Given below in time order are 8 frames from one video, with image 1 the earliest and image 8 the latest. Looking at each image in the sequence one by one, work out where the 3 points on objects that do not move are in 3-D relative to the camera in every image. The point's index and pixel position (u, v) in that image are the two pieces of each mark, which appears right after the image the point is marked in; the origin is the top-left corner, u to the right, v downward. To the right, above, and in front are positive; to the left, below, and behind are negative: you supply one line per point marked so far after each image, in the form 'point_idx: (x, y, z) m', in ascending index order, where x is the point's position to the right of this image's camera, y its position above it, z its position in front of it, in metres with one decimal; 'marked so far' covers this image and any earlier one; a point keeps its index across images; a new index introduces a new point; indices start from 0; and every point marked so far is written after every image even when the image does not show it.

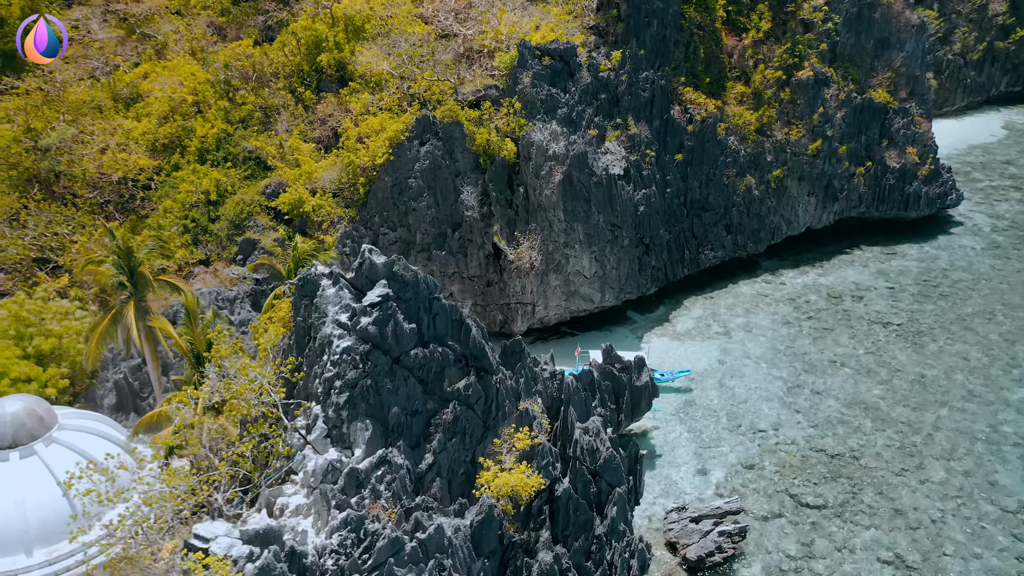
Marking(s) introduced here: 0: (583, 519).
0: (+2.0, -6.6, +20.2) m
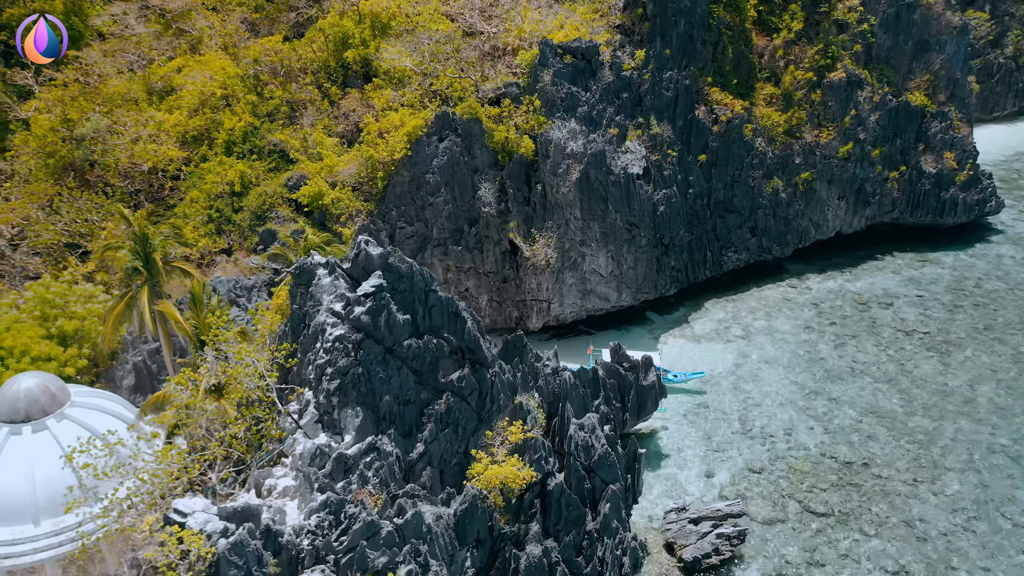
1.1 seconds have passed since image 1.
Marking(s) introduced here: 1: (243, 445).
0: (+1.8, -6.5, +20.3) m
1: (-6.8, -3.9, +17.3) m
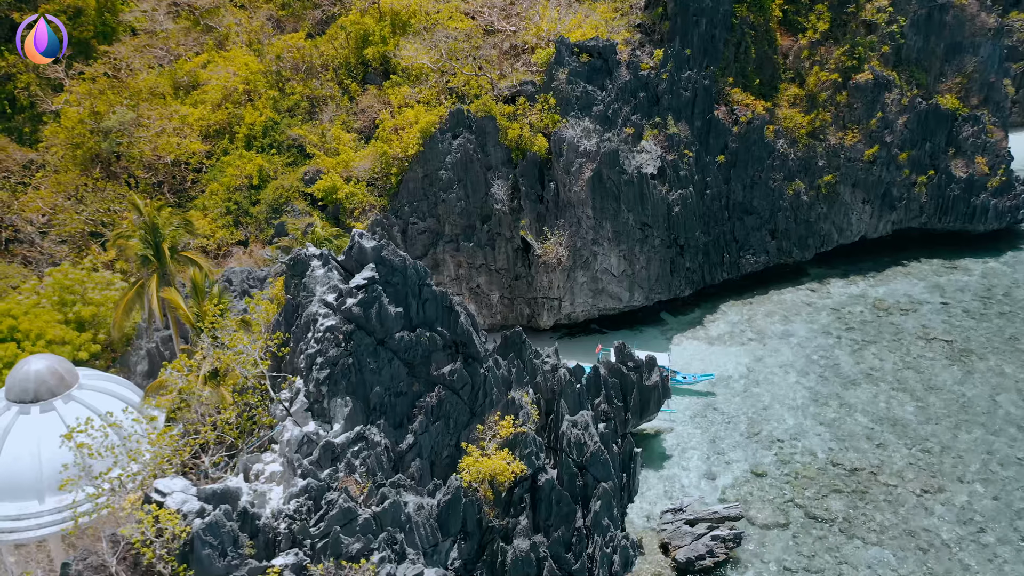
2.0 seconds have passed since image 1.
0: (+1.5, -6.4, +20.4) m
1: (-7.1, -3.6, +17.8) m
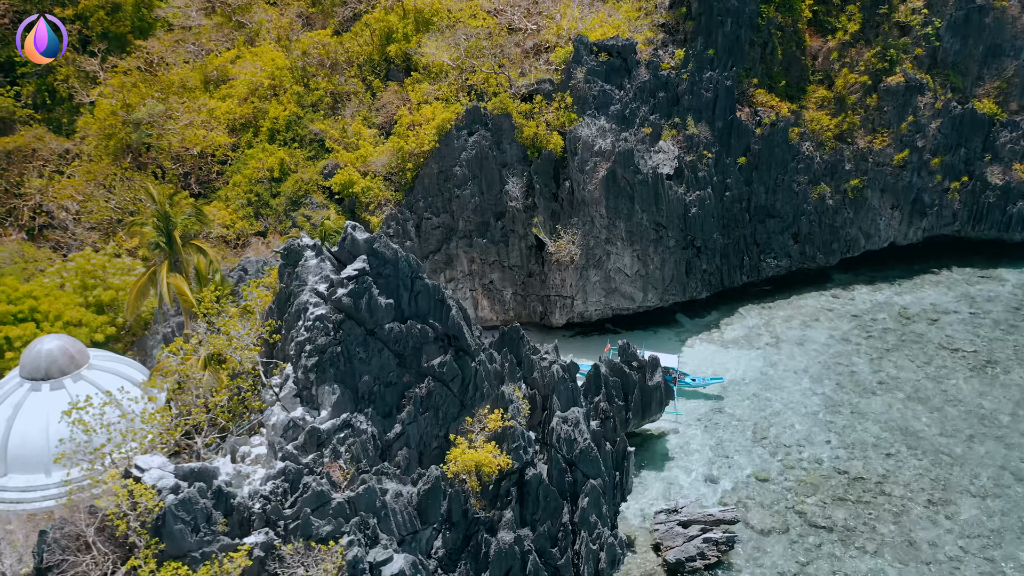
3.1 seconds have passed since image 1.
0: (+1.2, -6.3, +20.5) m
1: (-7.5, -3.3, +18.4) m
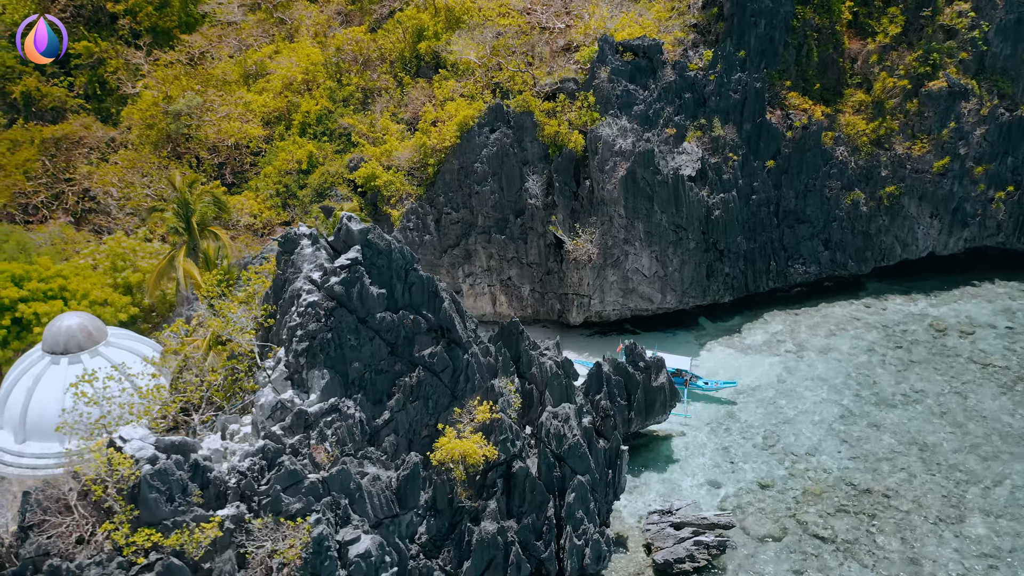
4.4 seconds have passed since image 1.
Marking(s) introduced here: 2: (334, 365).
0: (+0.8, -6.2, +20.8) m
1: (-7.9, -2.9, +19.2) m
2: (-4.9, -2.1, +19.2) m
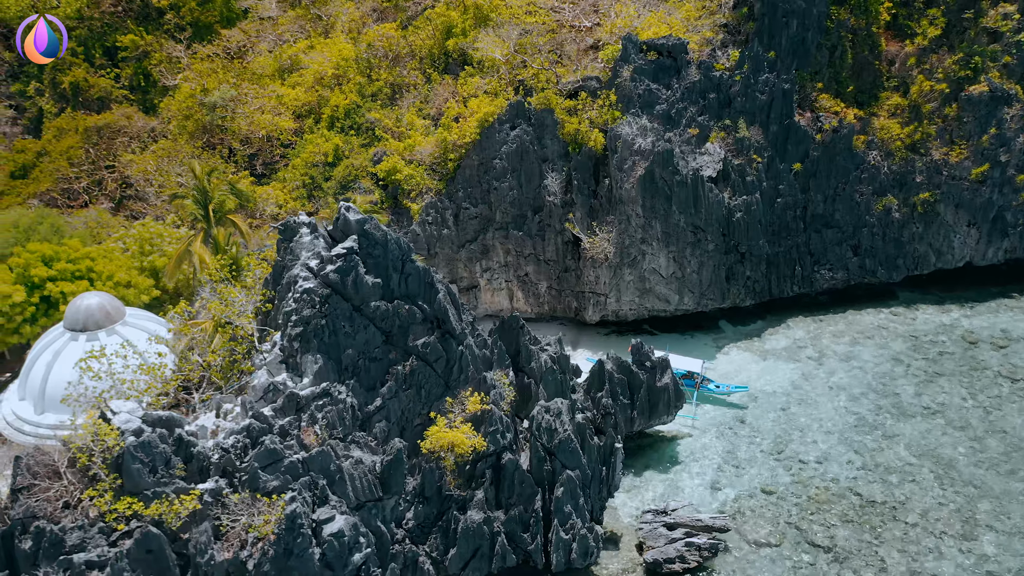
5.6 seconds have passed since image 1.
0: (+0.4, -6.1, +21.0) m
1: (-8.2, -2.4, +19.9) m
2: (-5.1, -1.8, +19.8) m
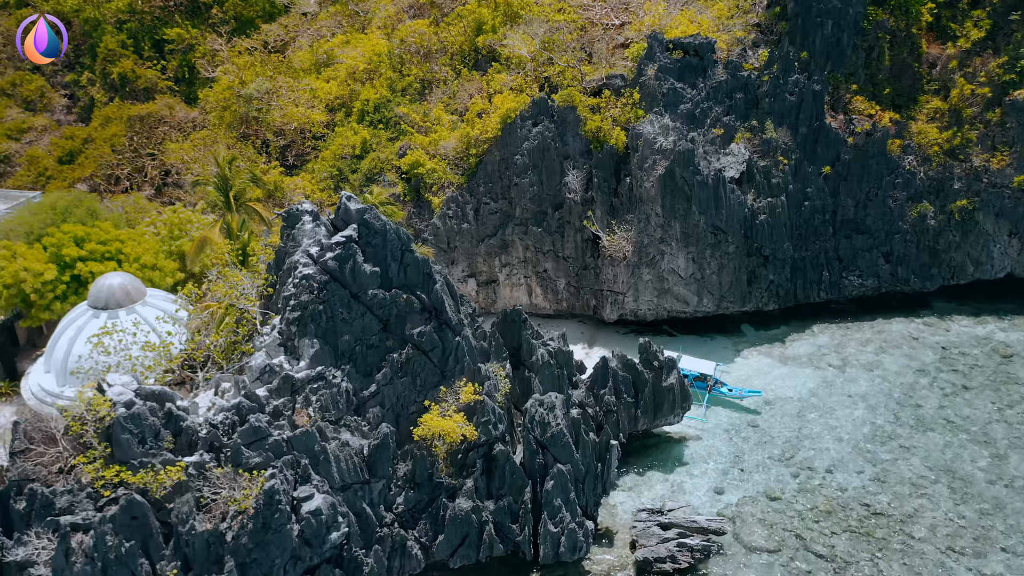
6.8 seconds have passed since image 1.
0: (+0.1, -5.9, +21.3) m
1: (-8.4, -1.9, +20.7) m
2: (-5.3, -1.4, +20.4) m
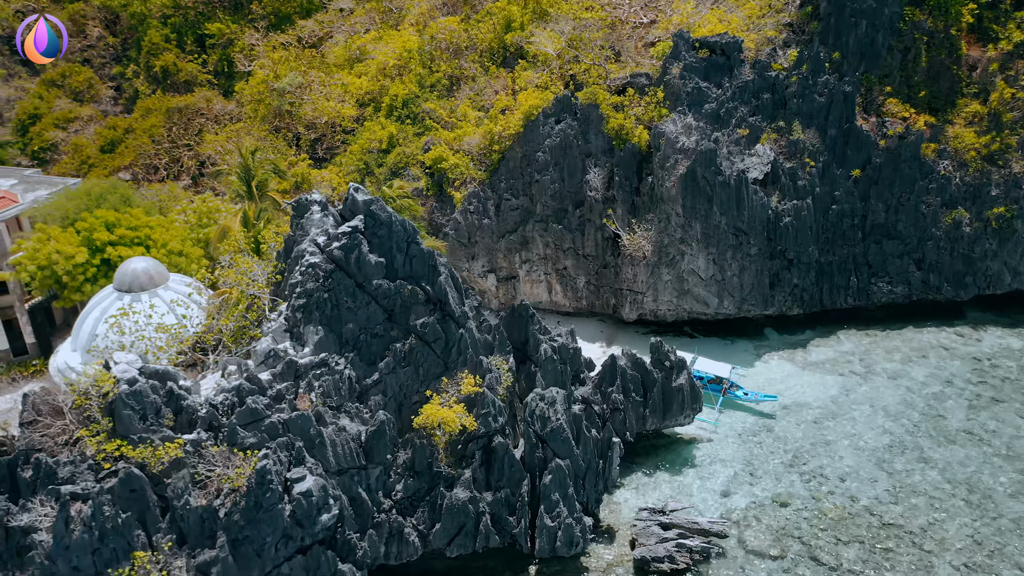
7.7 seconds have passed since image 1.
0: (+0.1, -5.7, +21.5) m
1: (-8.4, -1.5, +21.4) m
2: (-5.3, -1.1, +20.9) m
